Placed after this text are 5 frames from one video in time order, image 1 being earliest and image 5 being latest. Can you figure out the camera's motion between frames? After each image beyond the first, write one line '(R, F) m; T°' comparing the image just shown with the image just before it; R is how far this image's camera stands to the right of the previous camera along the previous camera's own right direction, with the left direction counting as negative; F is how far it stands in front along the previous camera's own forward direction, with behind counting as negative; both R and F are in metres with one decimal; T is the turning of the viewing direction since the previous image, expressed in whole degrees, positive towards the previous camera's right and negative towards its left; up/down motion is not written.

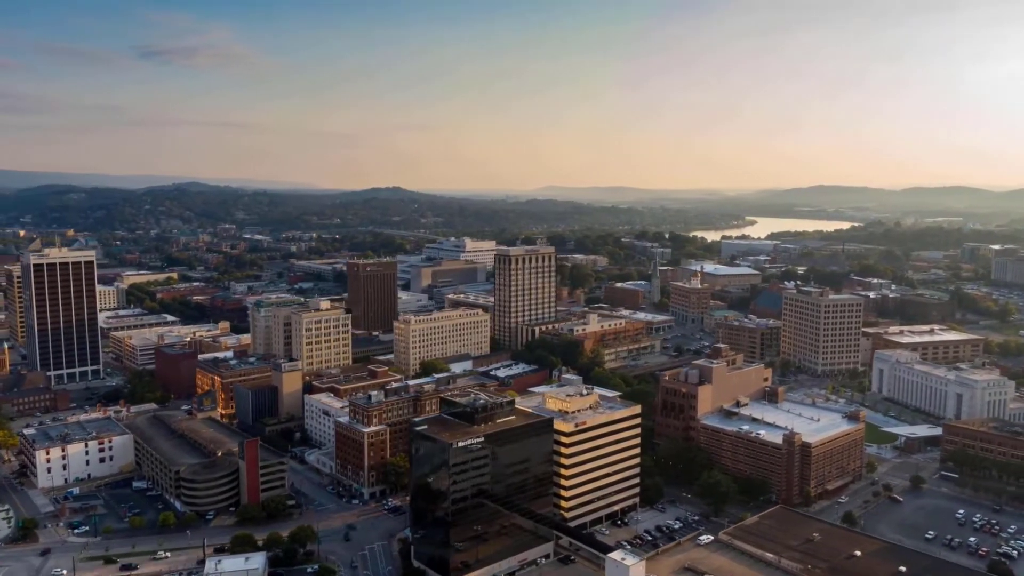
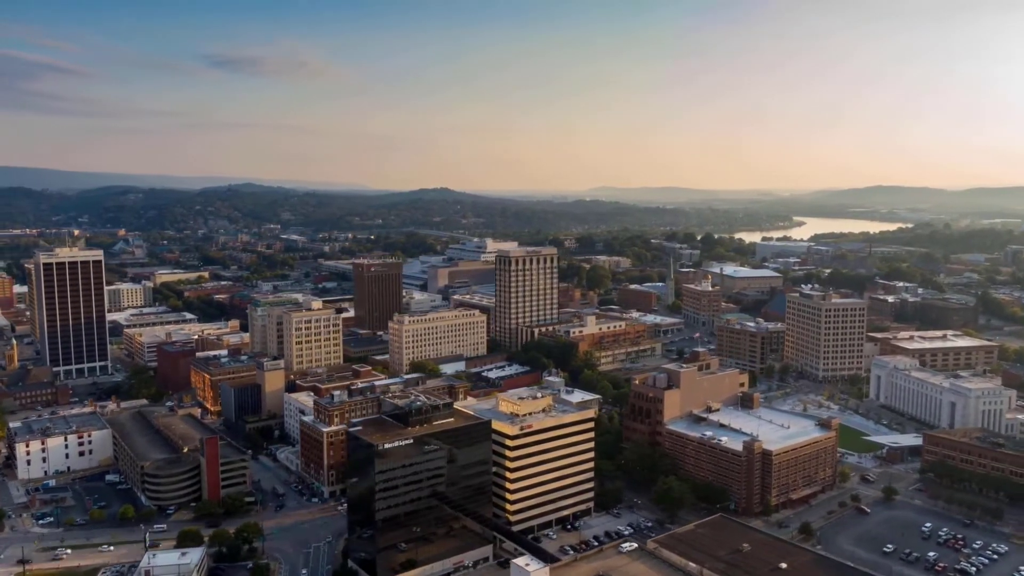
(+4.8, +0.3) m; -4°
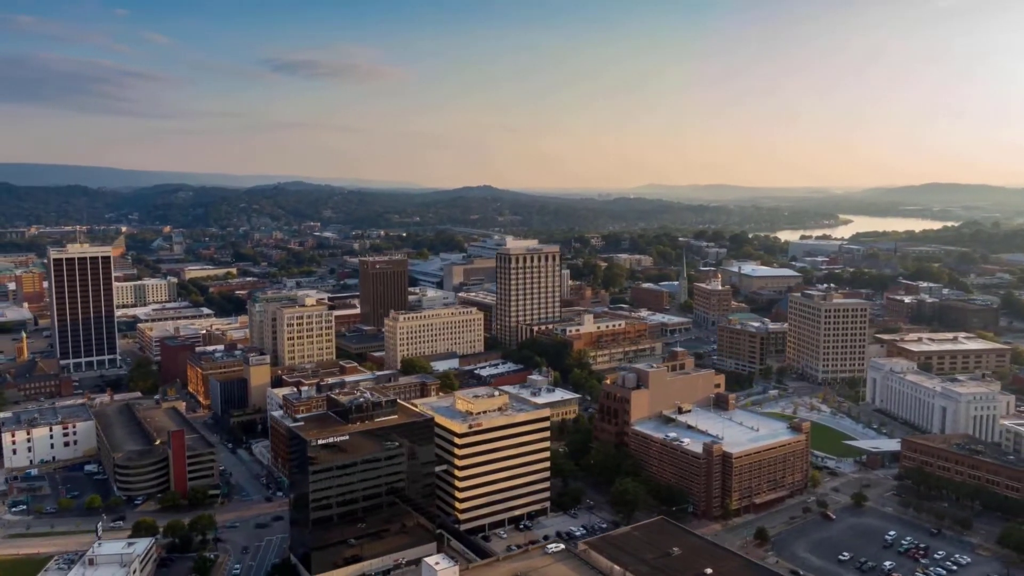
(+4.5, +0.3) m; -3°
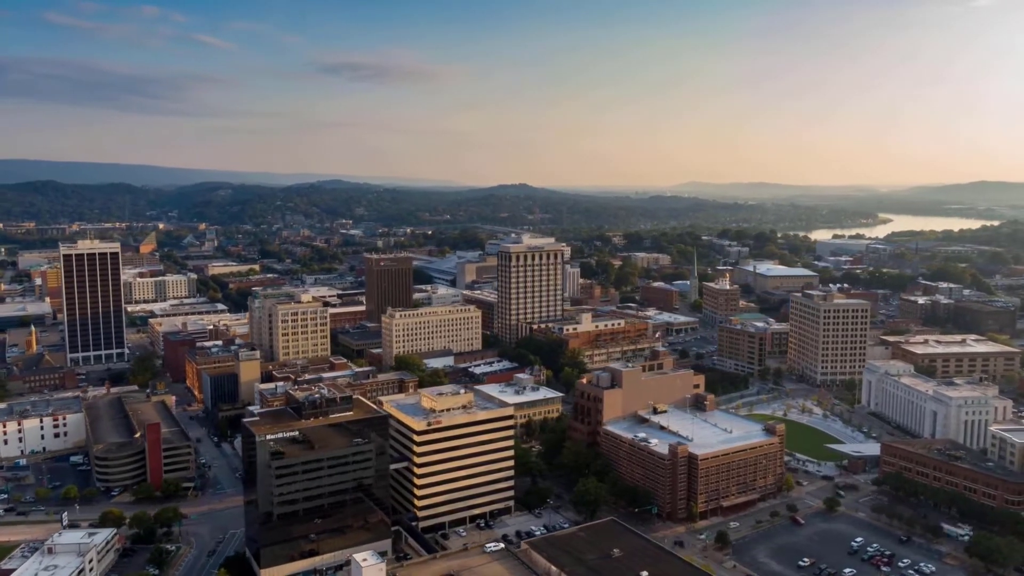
(+3.6, +0.2) m; -3°
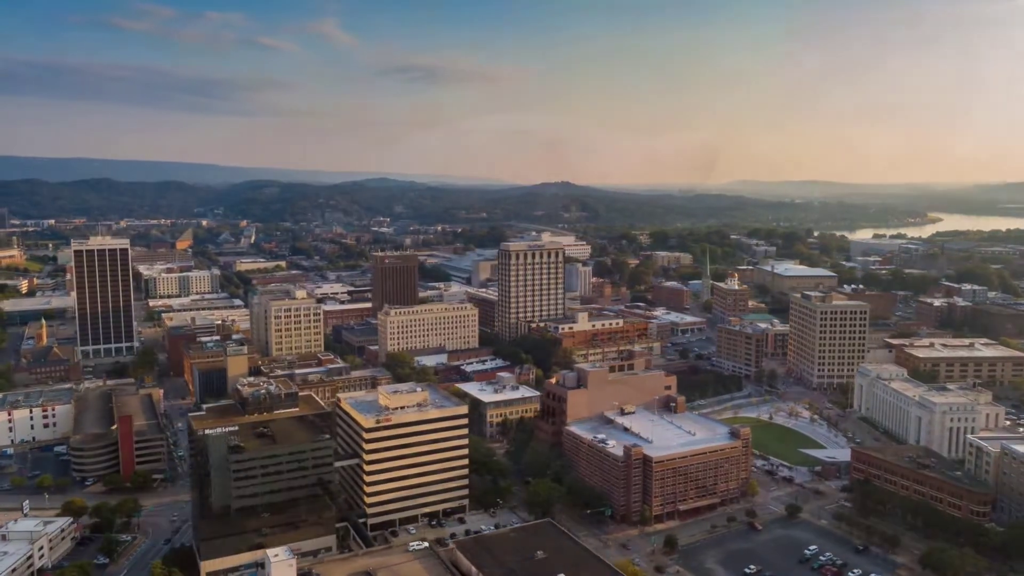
(+4.4, +0.3) m; -3°
